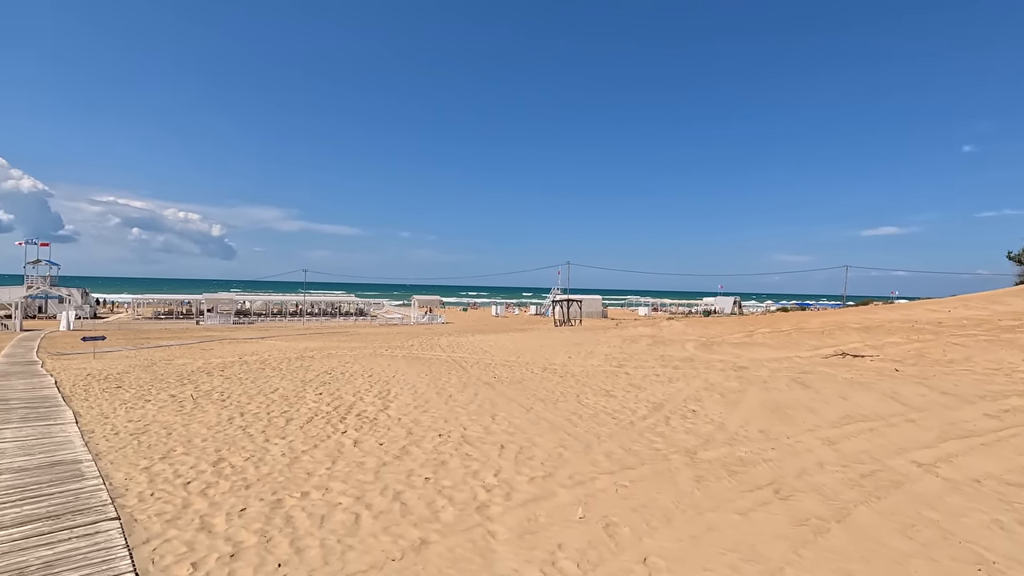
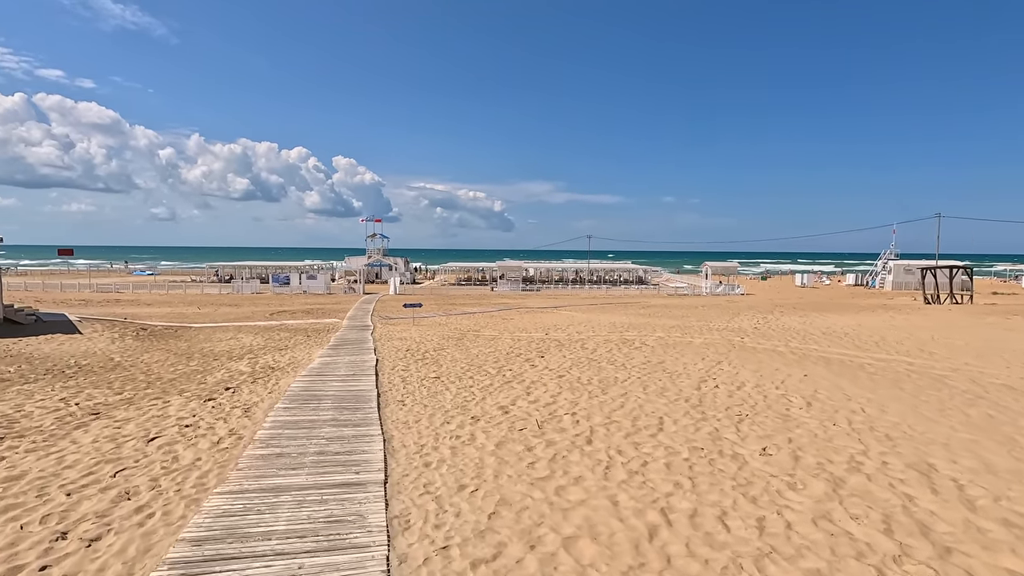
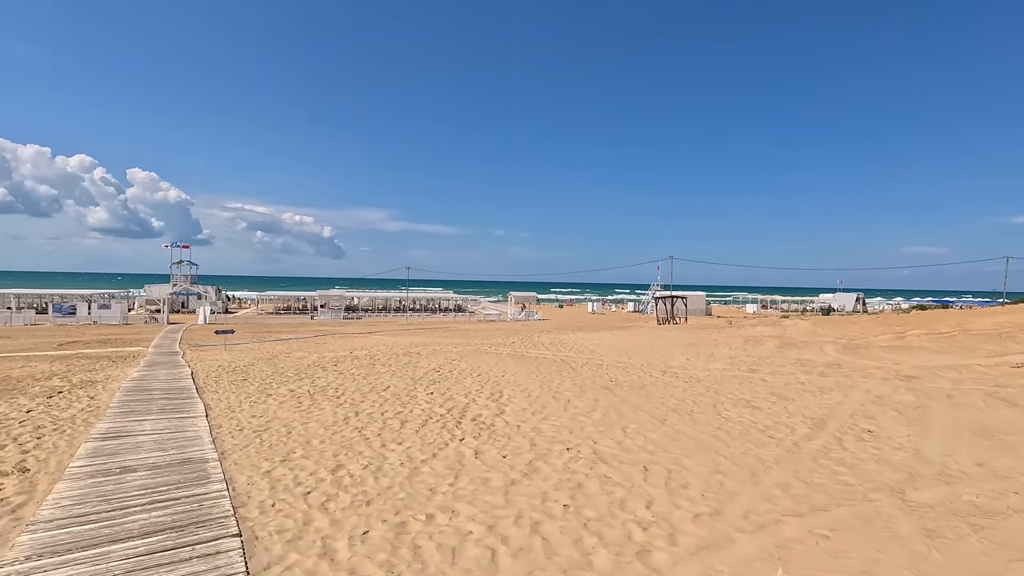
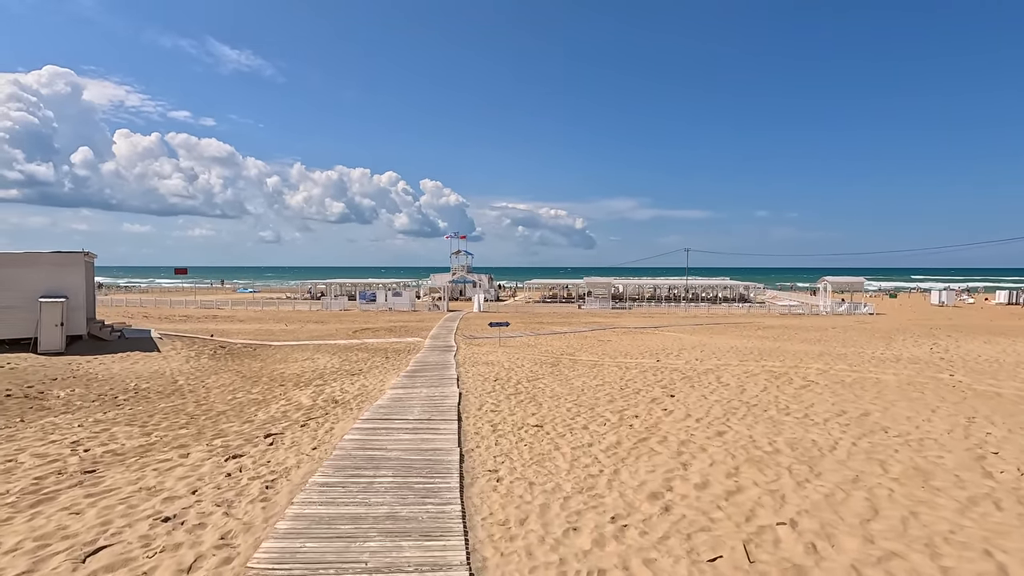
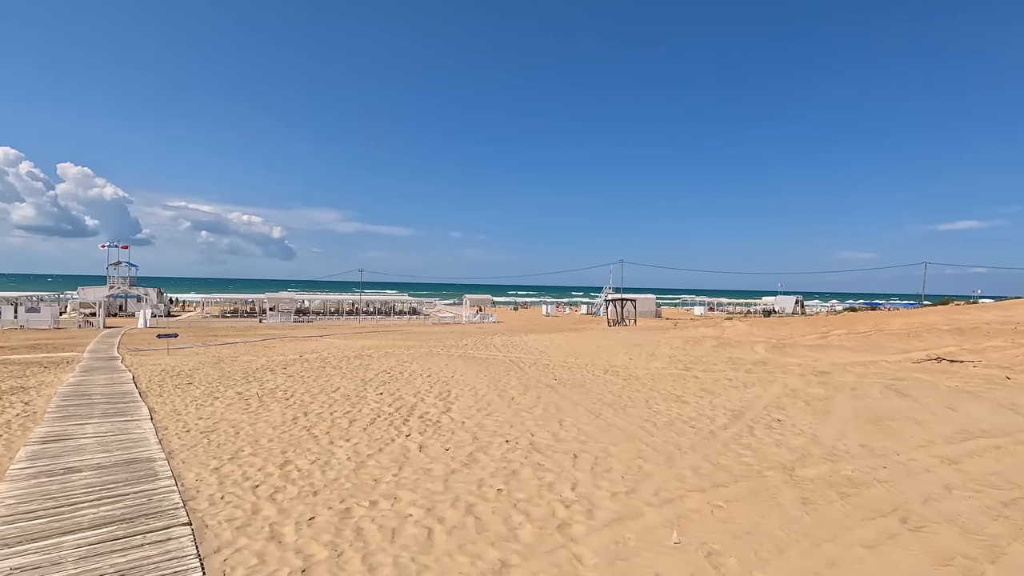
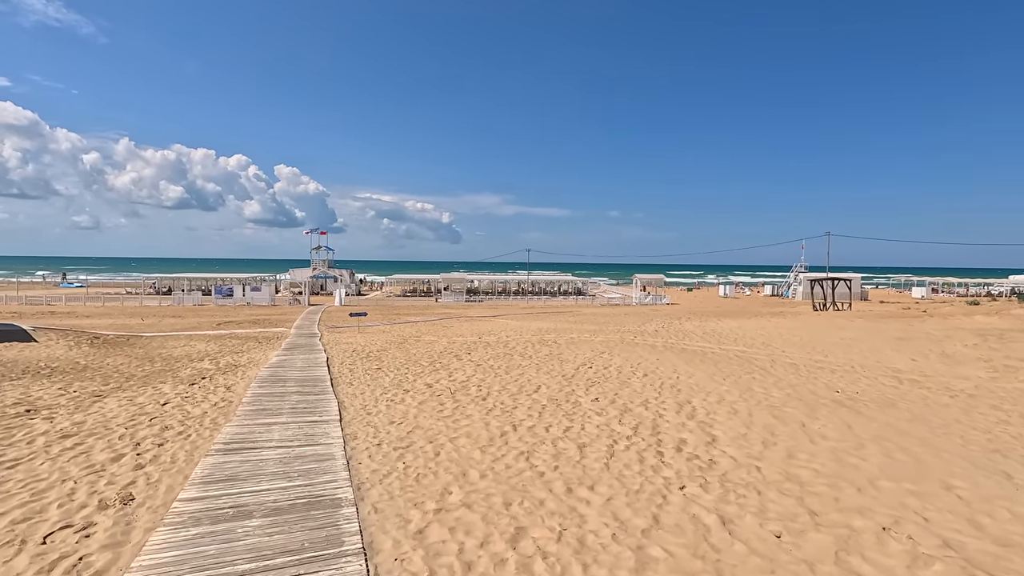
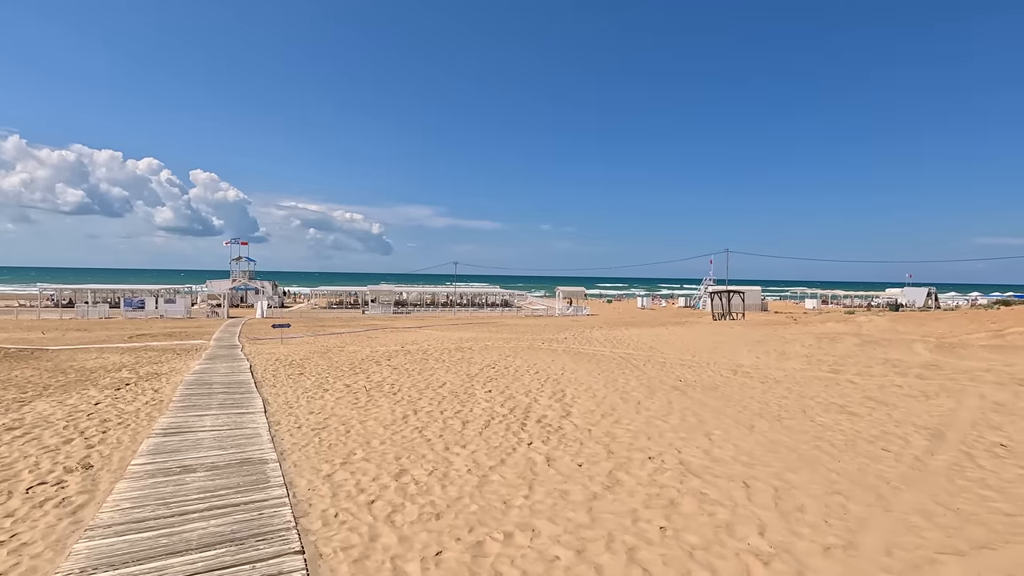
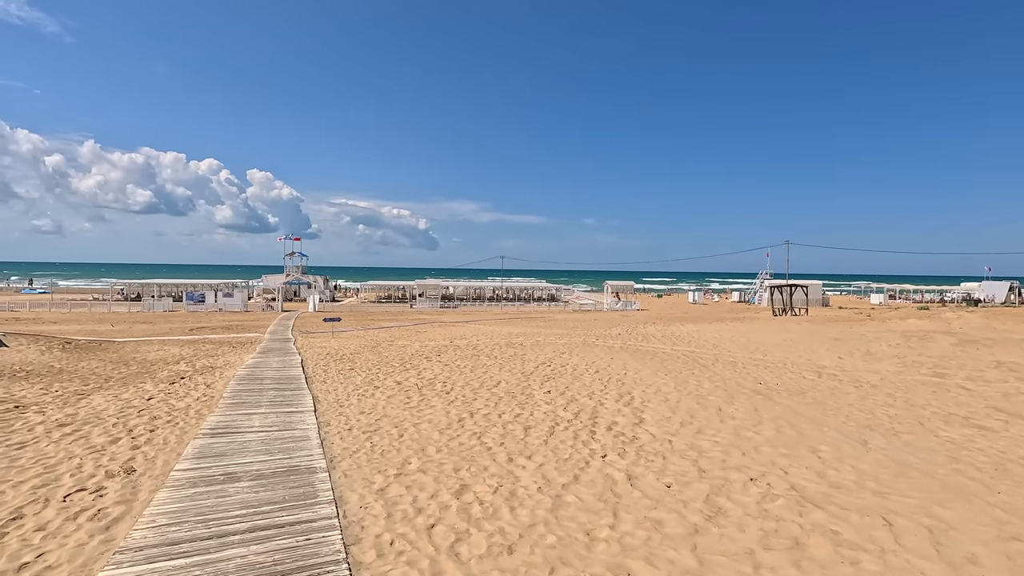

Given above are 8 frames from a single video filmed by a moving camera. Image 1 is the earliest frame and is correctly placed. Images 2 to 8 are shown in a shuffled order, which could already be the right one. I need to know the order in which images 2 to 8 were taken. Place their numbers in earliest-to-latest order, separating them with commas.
5, 3, 7, 8, 6, 2, 4
